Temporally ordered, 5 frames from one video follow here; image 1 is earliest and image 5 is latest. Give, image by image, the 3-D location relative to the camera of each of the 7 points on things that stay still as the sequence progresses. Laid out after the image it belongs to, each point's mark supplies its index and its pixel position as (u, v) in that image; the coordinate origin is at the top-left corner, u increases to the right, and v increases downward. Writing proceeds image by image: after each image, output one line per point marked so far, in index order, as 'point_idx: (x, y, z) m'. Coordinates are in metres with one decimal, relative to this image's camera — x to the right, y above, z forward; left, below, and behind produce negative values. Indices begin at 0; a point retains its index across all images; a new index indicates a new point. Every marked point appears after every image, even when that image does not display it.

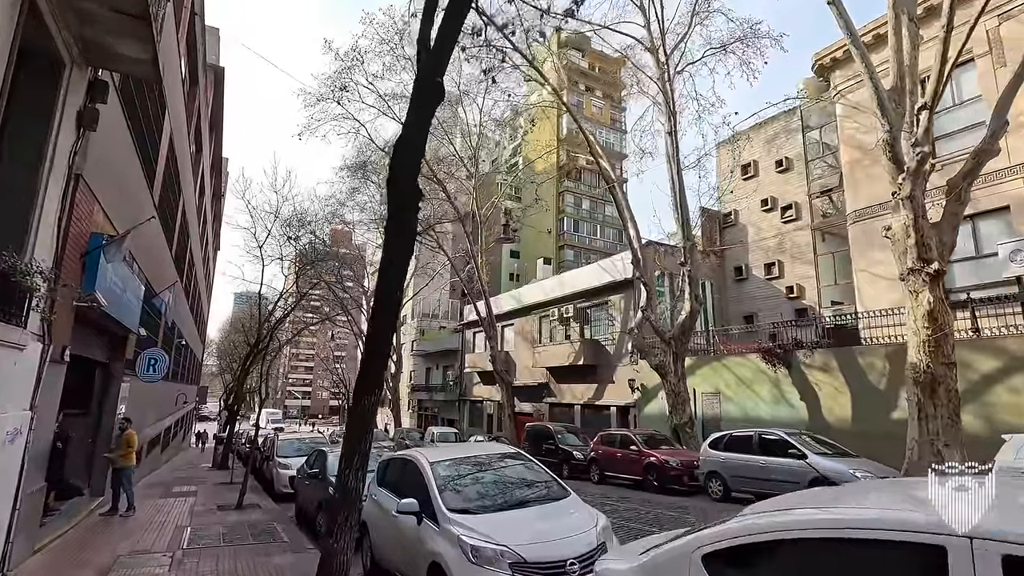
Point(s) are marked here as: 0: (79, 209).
0: (-5.4, +1.0, +6.7) m
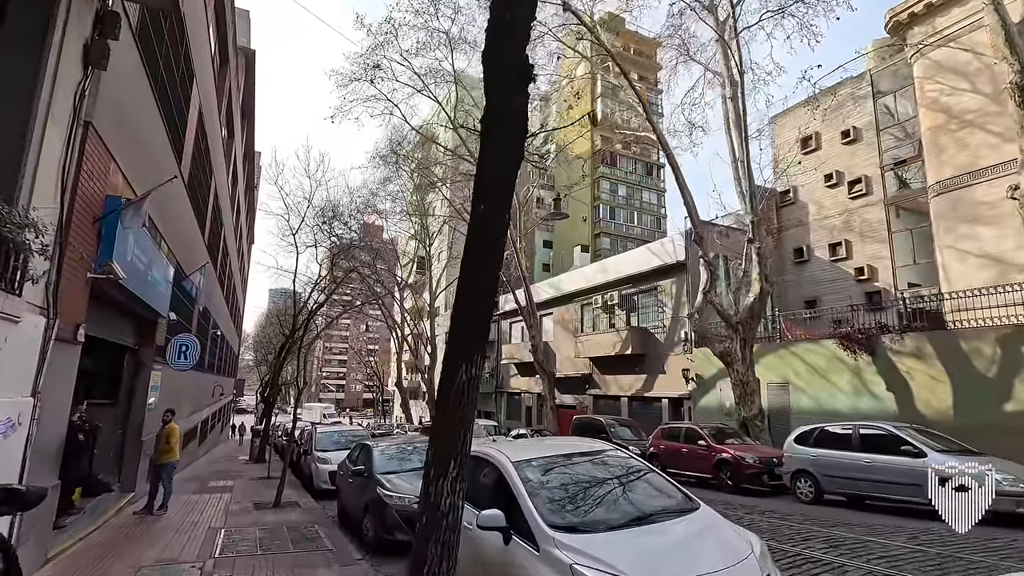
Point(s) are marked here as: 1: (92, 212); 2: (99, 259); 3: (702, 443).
0: (-4.6, +1.3, +5.8) m
1: (-4.7, +0.9, +6.0) m
2: (-4.8, +0.3, +6.2) m
3: (+4.6, -3.7, +12.8) m
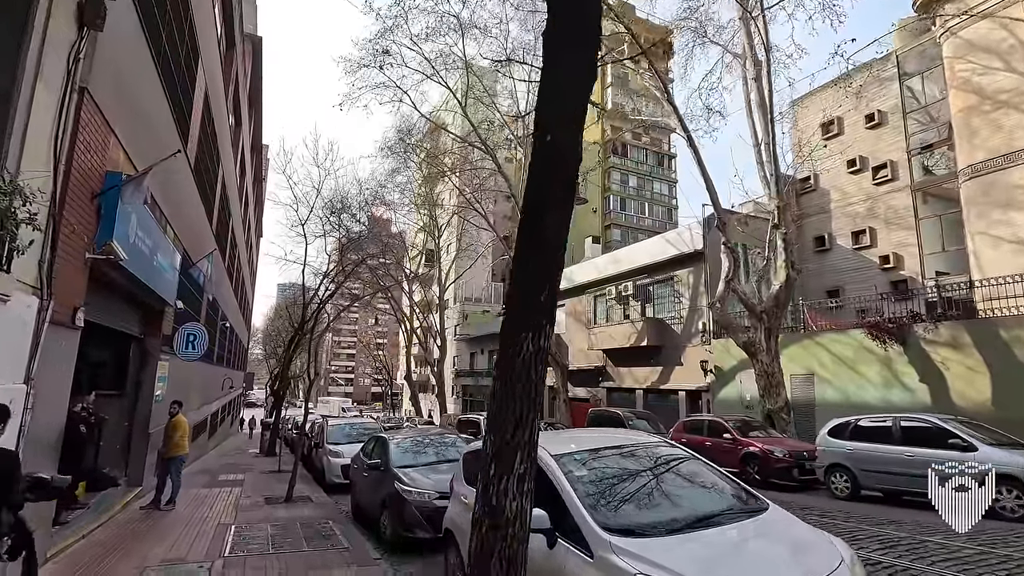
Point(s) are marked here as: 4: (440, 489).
0: (-4.3, +1.5, +5.4) m
1: (-4.4, +1.1, +5.6) m
2: (-4.5, +0.5, +5.8) m
3: (+5.0, -3.4, +12.3) m
4: (-0.9, -2.5, +6.8) m
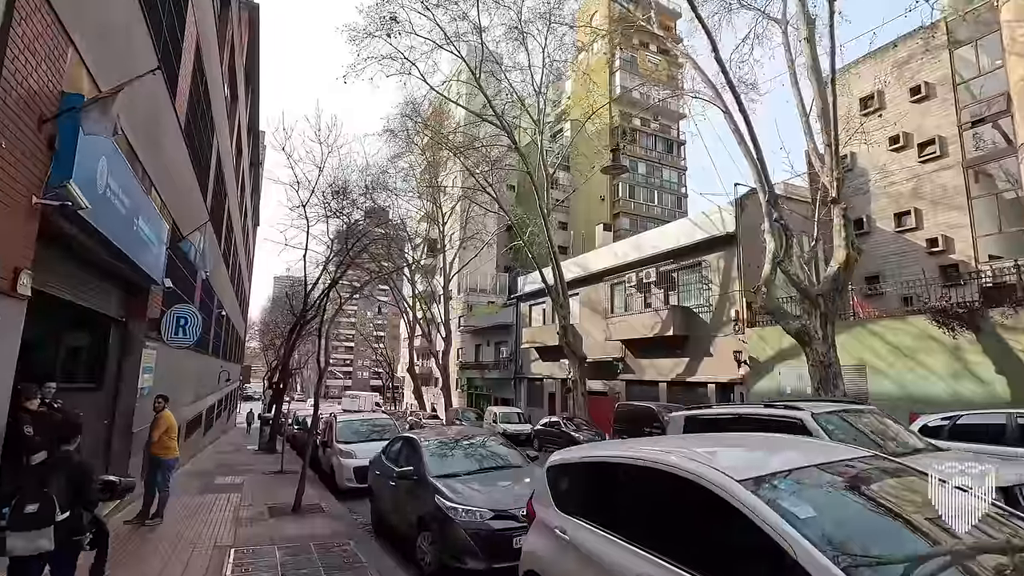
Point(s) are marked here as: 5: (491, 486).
0: (-3.5, +1.9, +3.9) m
1: (-3.7, +1.4, +4.2) m
2: (-3.7, +0.9, +4.3) m
3: (+5.6, -3.0, +11.0) m
4: (-0.2, -2.2, +5.4) m
5: (-0.2, -2.2, +5.8) m
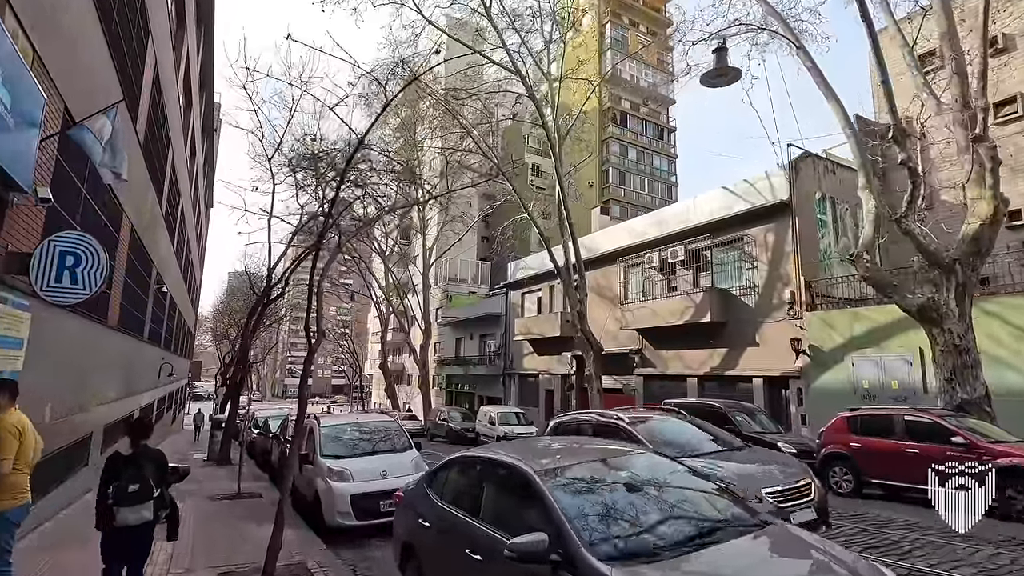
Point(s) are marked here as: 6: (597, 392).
0: (-2.0, +2.7, +0.4) m
1: (-2.2, +2.2, +0.6) m
2: (-2.3, +1.7, +0.8) m
3: (+6.6, -2.3, +8.1) m
4: (+1.2, -1.4, +2.1) m
5: (+1.1, -1.4, +2.6) m
6: (+3.1, -3.6, +18.7) m
